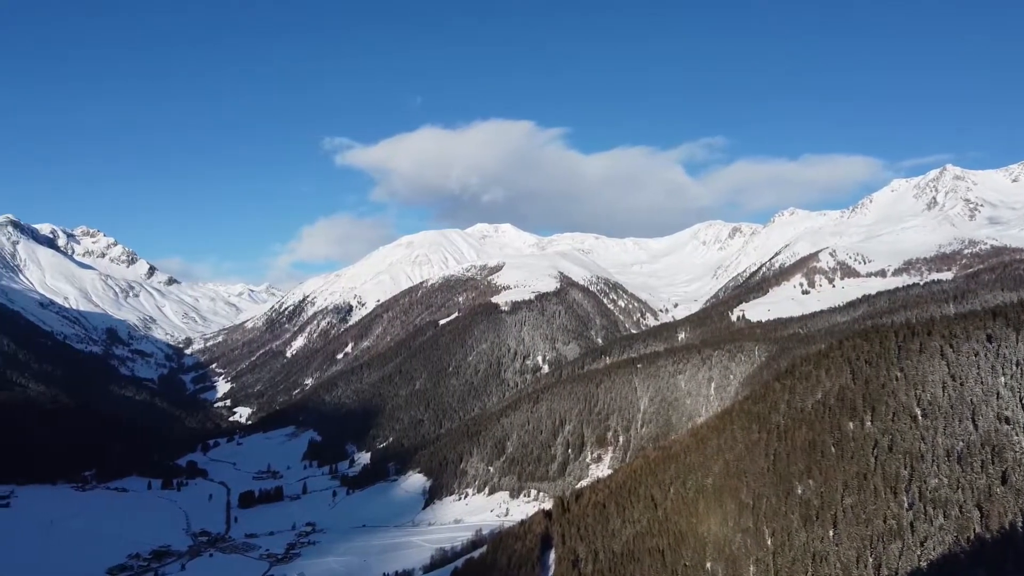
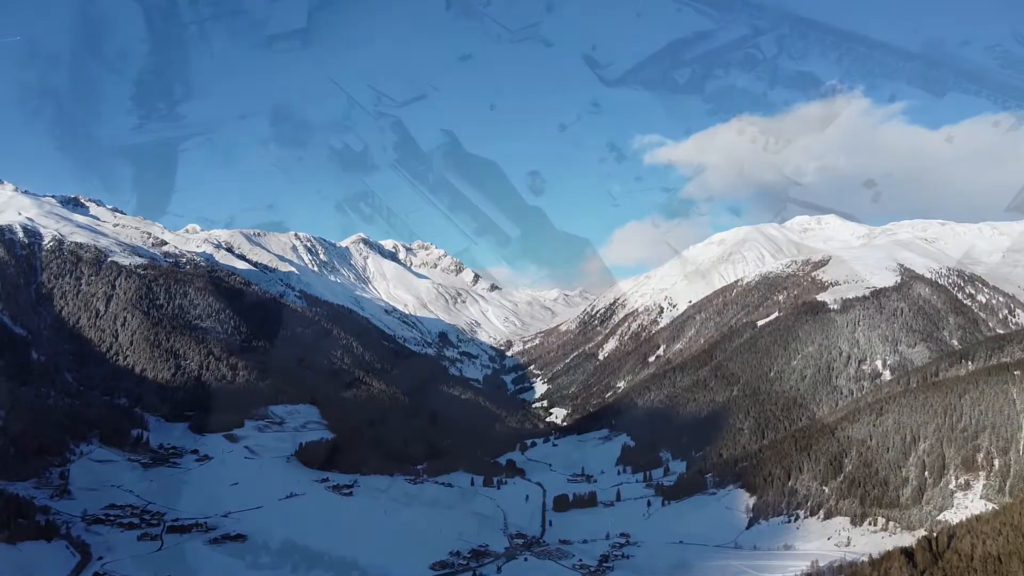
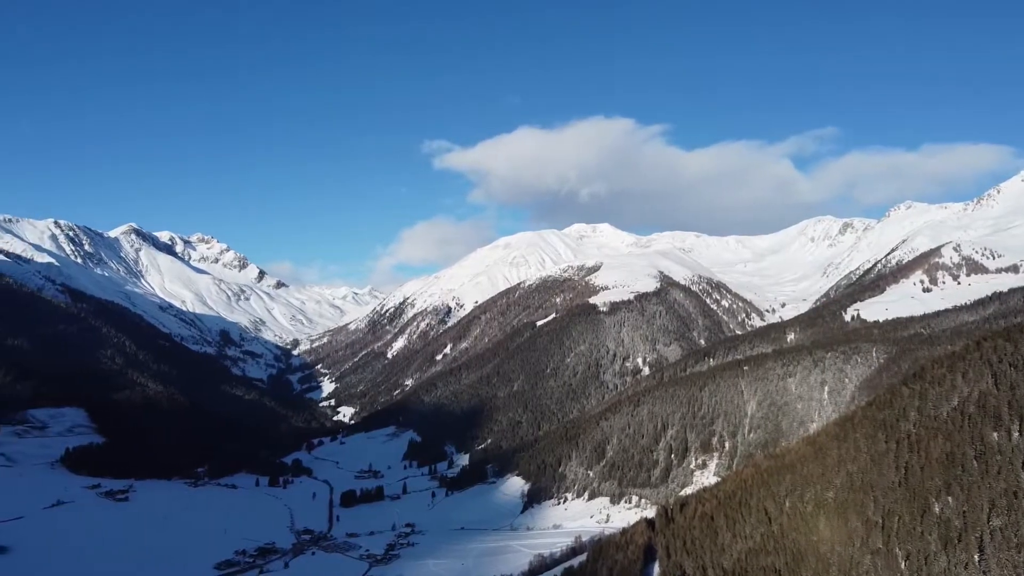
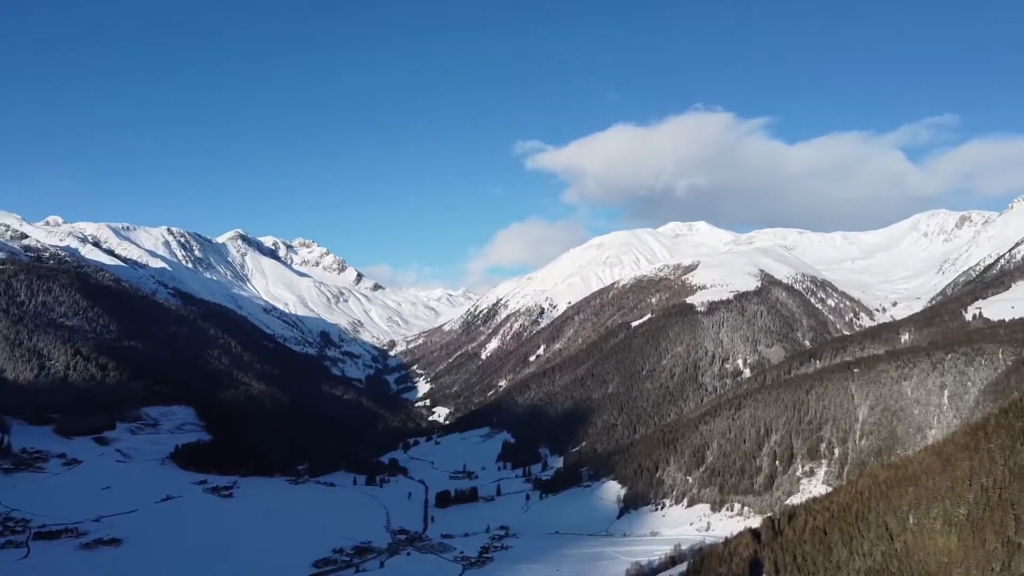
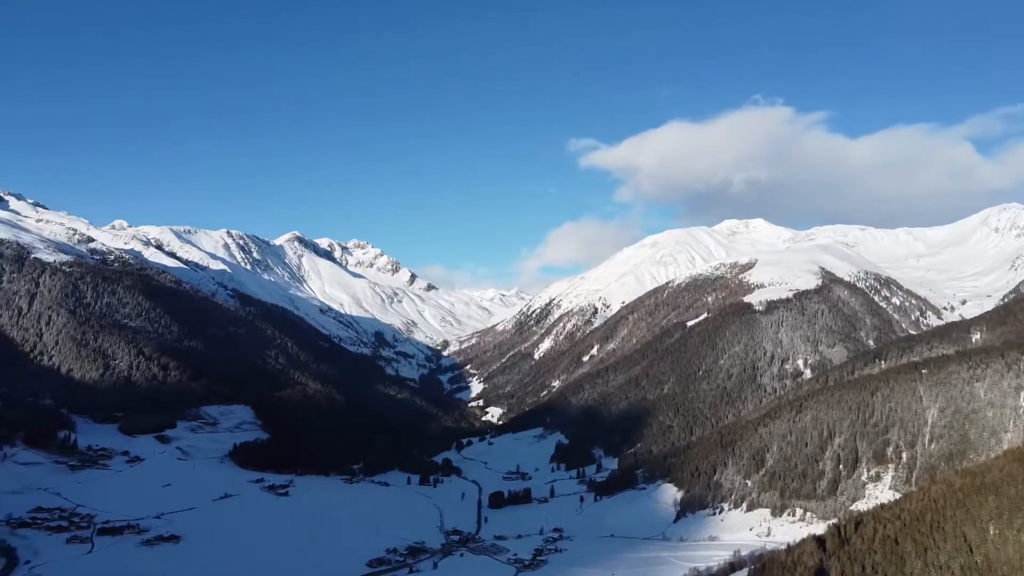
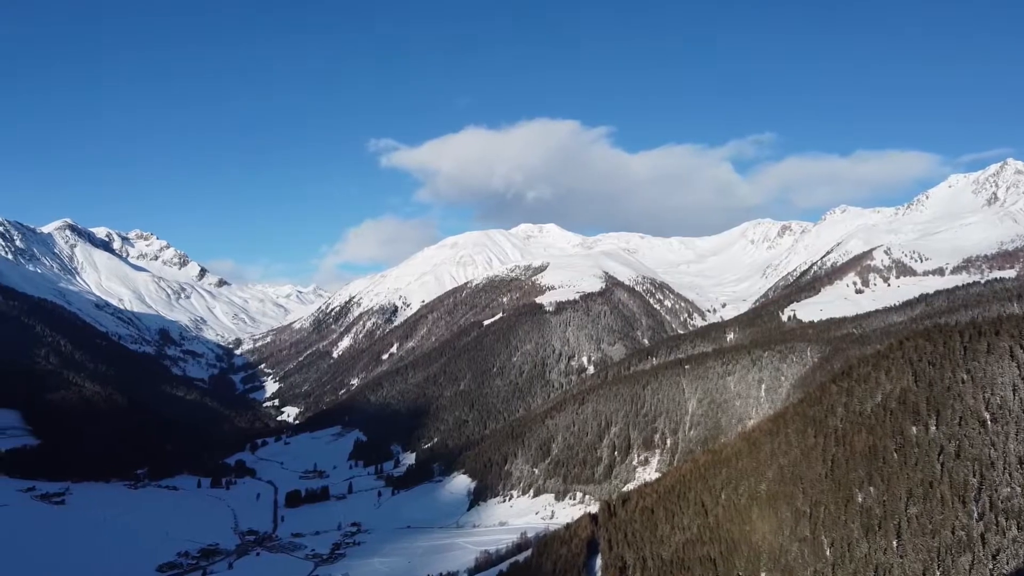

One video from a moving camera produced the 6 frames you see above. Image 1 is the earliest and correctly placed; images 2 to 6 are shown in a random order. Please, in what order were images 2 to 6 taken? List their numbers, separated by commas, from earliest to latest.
6, 3, 4, 5, 2
